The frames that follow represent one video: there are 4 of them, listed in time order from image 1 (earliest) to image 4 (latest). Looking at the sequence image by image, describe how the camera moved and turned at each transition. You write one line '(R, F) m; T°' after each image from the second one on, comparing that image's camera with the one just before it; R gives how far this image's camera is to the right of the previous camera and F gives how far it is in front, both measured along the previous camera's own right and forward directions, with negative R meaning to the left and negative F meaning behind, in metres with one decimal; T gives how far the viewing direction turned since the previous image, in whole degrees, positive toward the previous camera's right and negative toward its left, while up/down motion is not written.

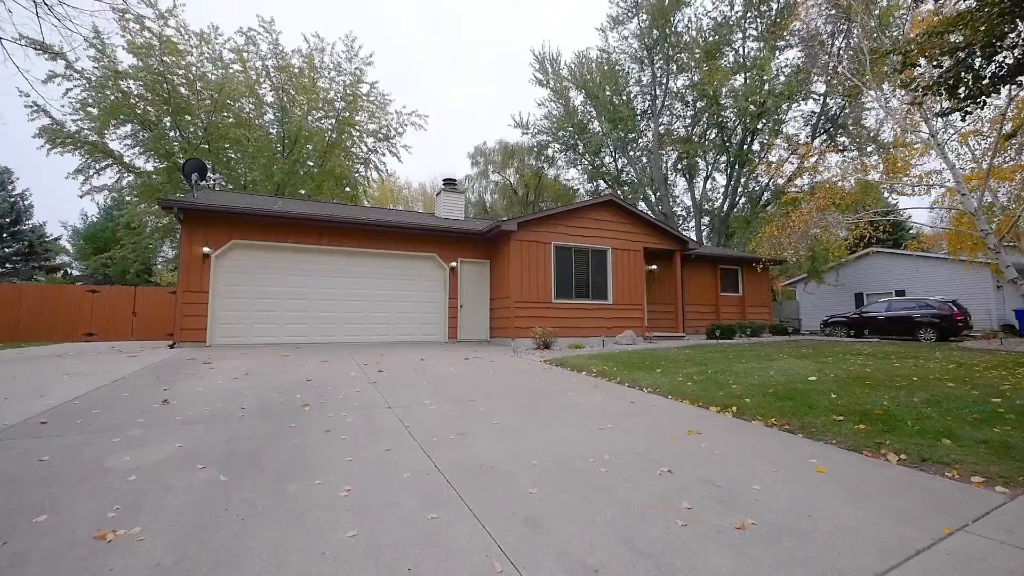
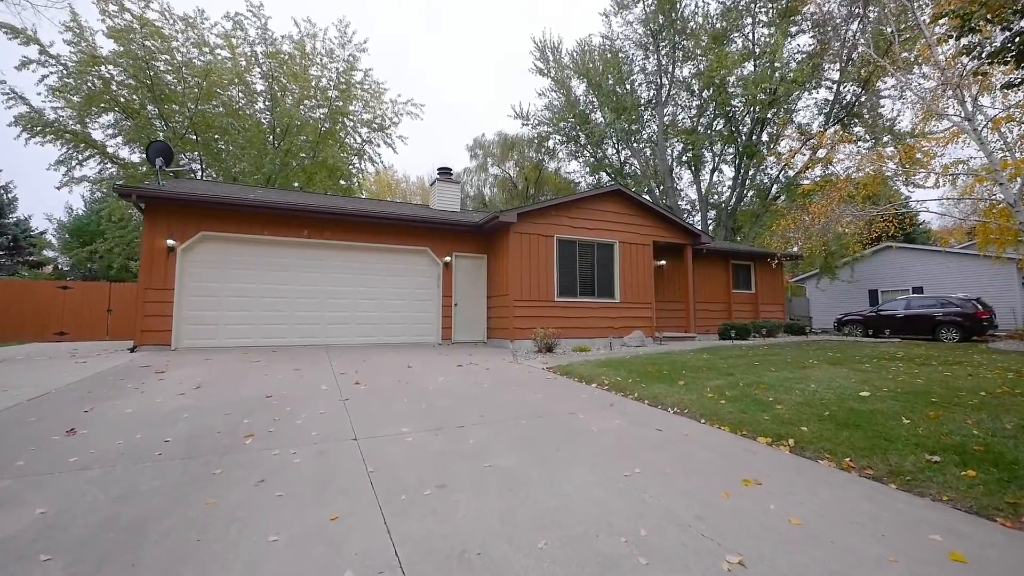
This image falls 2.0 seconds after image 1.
(0.0, +0.9) m; 0°
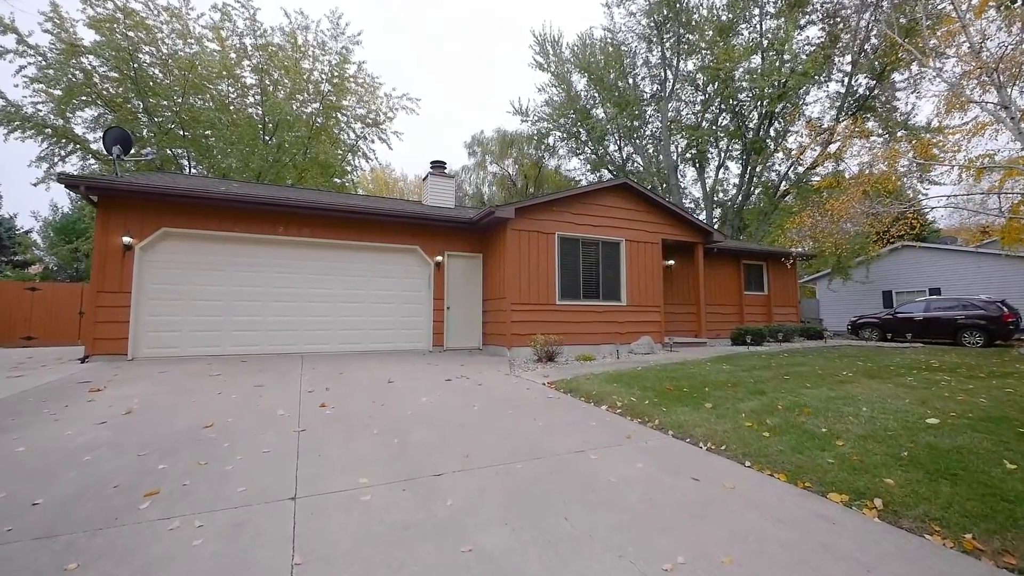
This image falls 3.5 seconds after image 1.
(0.0, +0.8) m; 0°
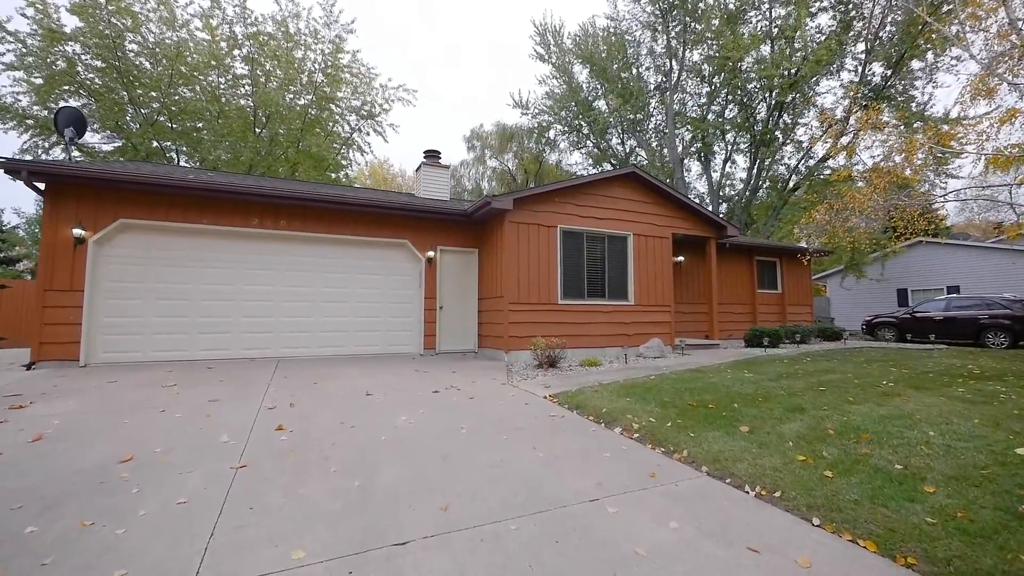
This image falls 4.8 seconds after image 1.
(0.0, +0.8) m; 0°
